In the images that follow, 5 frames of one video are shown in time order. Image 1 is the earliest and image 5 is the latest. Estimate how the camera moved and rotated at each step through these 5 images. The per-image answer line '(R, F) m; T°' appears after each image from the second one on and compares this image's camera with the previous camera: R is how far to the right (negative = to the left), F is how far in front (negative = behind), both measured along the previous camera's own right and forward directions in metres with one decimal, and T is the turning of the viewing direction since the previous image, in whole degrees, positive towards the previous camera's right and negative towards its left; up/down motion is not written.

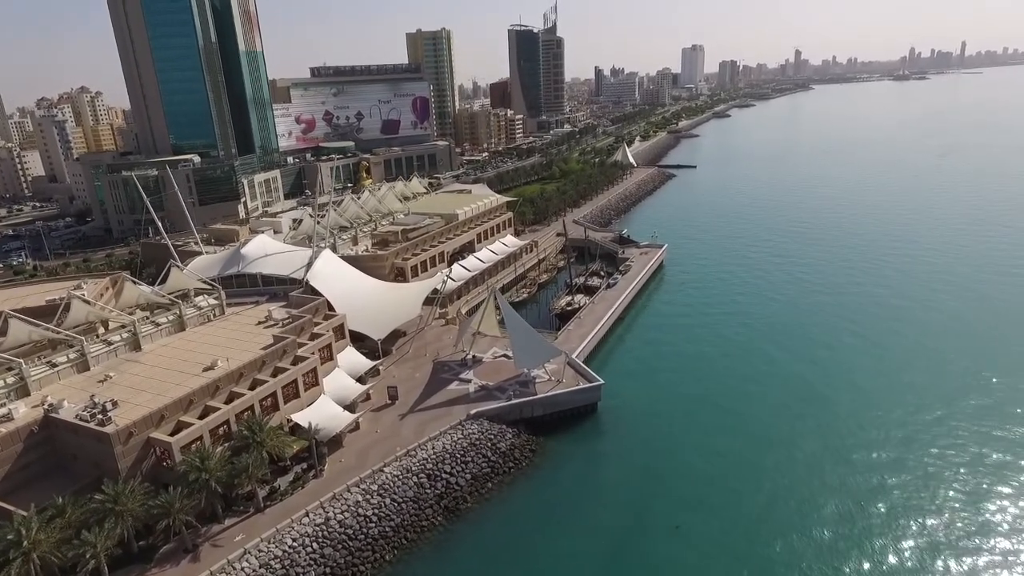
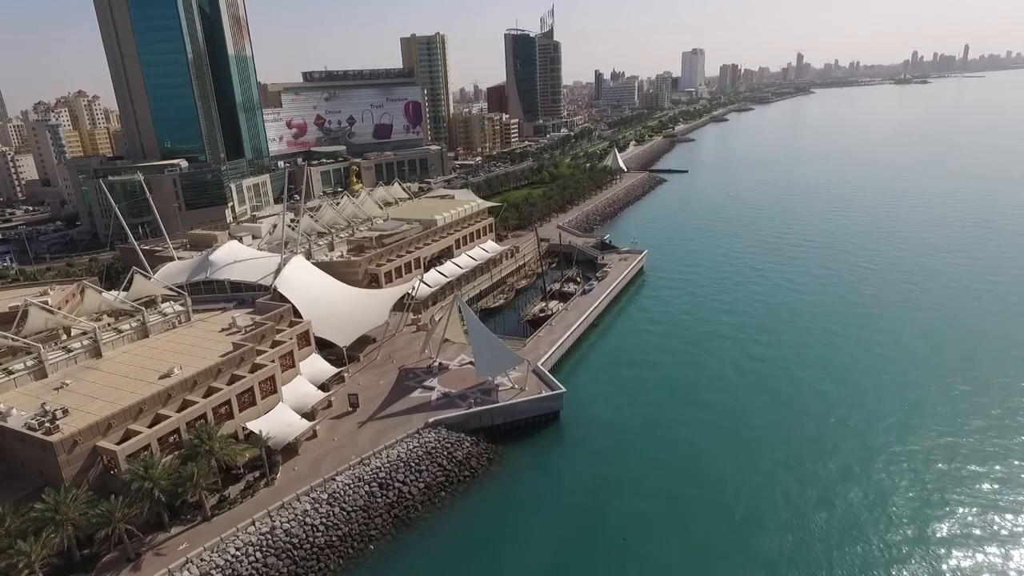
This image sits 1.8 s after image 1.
(+3.0, -0.1) m; 0°
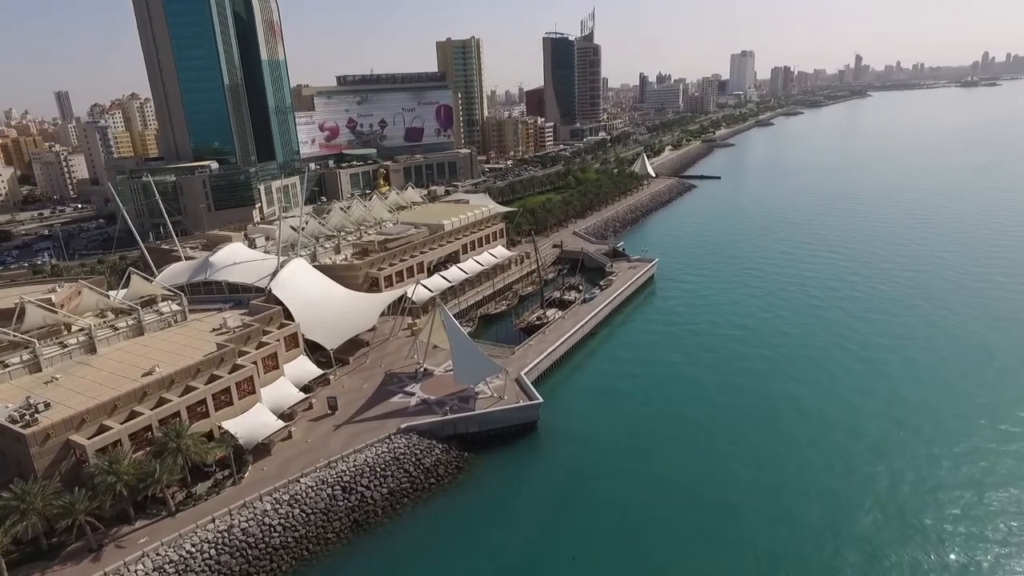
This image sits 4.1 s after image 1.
(+4.6, +0.2) m; -4°
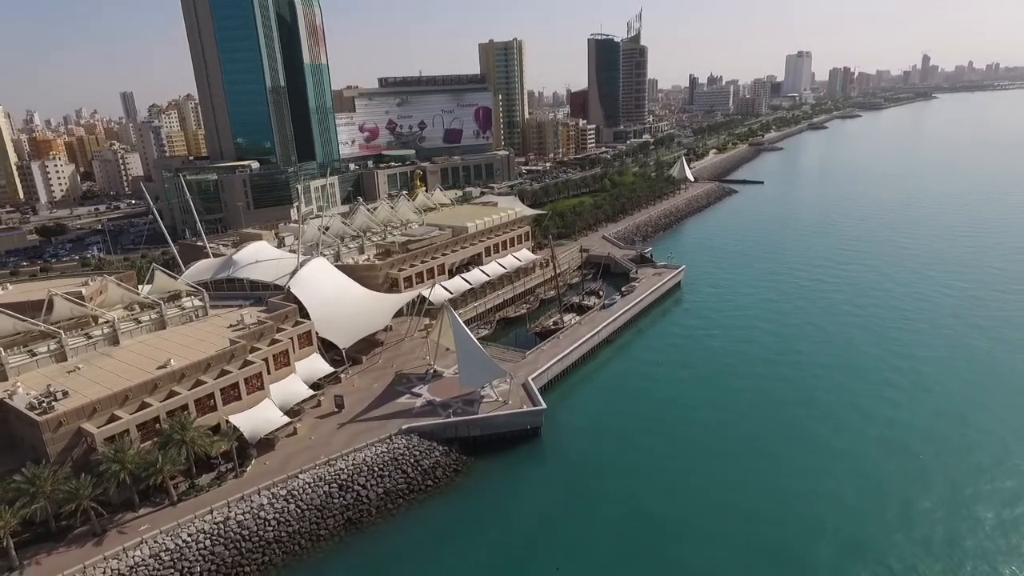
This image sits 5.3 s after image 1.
(+2.8, +0.2) m; -4°
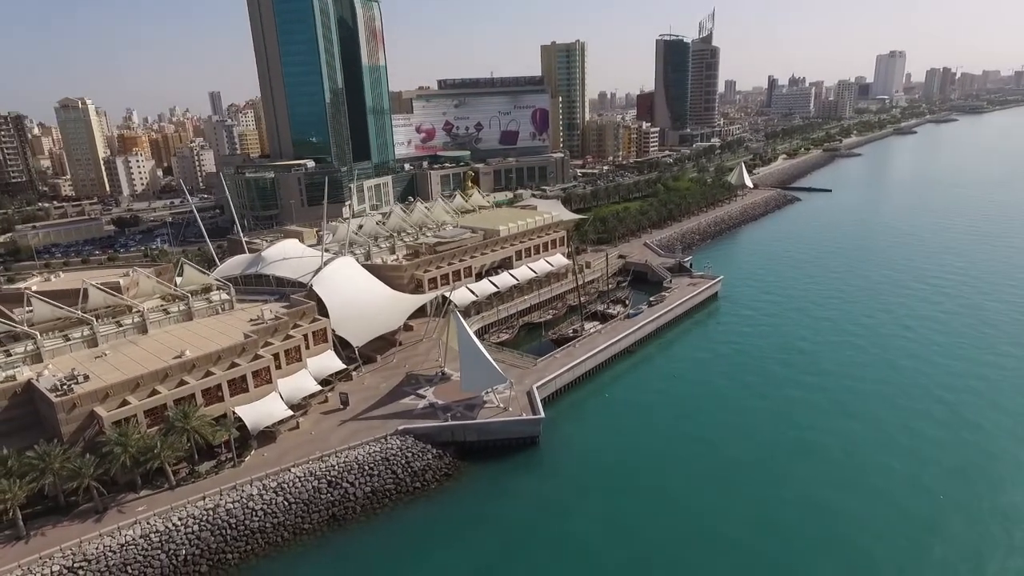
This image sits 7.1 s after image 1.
(+4.6, +0.5) m; -6°
